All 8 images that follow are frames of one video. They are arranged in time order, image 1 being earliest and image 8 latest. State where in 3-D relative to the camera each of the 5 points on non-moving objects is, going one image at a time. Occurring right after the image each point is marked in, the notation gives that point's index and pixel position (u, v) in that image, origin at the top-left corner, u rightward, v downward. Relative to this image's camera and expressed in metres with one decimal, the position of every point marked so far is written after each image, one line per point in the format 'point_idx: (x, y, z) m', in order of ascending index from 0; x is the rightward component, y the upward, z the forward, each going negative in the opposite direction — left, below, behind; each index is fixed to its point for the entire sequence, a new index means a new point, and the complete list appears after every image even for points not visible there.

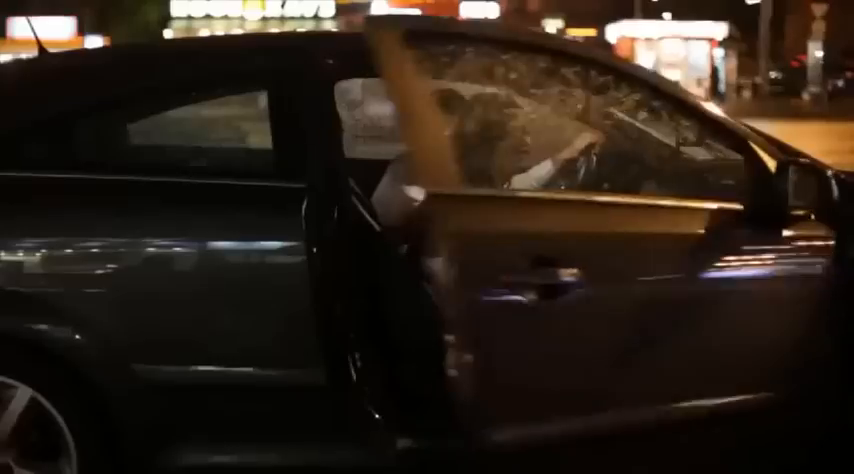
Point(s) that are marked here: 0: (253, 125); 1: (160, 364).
0: (-0.5, +0.3, +3.7) m
1: (-0.8, -0.3, +3.6) m
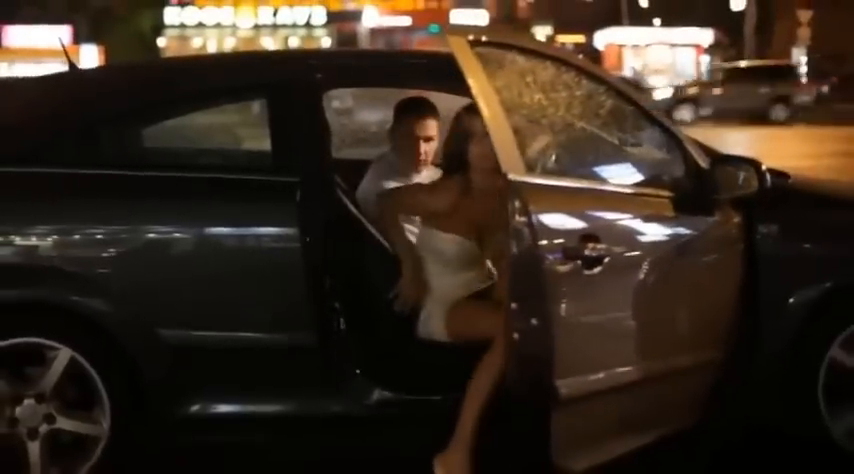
0: (-0.6, +0.4, +4.4) m
1: (-0.9, -0.3, +4.3) m
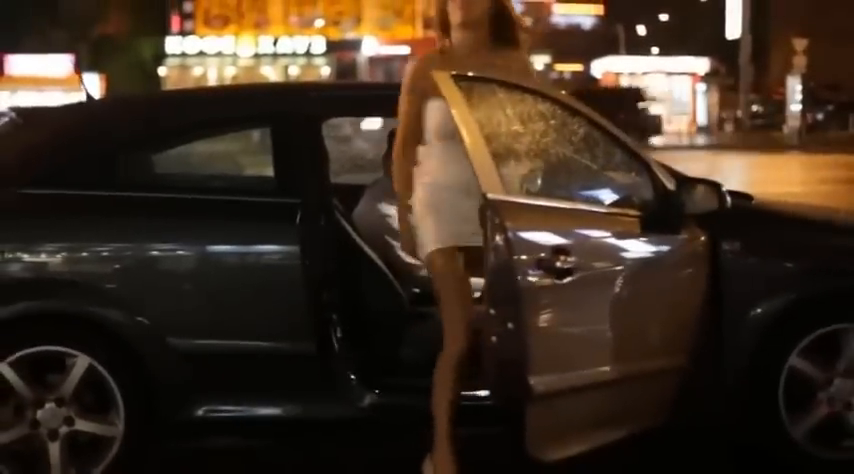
0: (-0.7, +0.3, +4.8) m
1: (-0.9, -0.4, +4.6) m
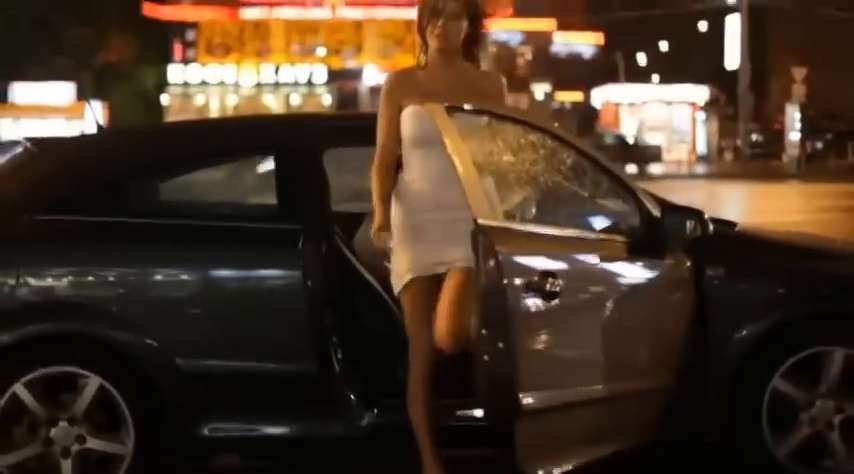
0: (-0.7, +0.2, +5.0) m
1: (-0.9, -0.5, +4.8) m
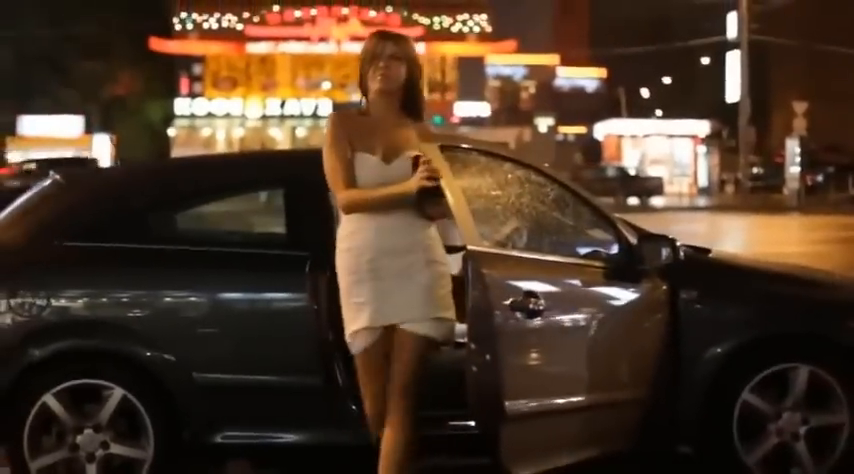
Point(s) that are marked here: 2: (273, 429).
0: (-0.7, +0.1, +5.5) m
1: (-0.9, -0.6, +5.3) m
2: (-0.6, -0.8, +5.3) m
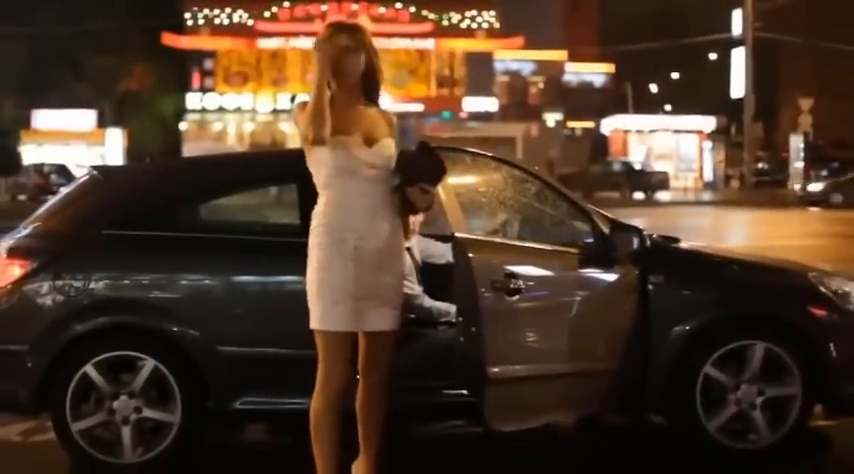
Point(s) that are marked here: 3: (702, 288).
0: (-0.7, +0.1, +6.1) m
1: (-1.0, -0.5, +5.9) m
2: (-0.7, -0.7, +6.0) m
3: (+1.3, -0.2, +6.1) m
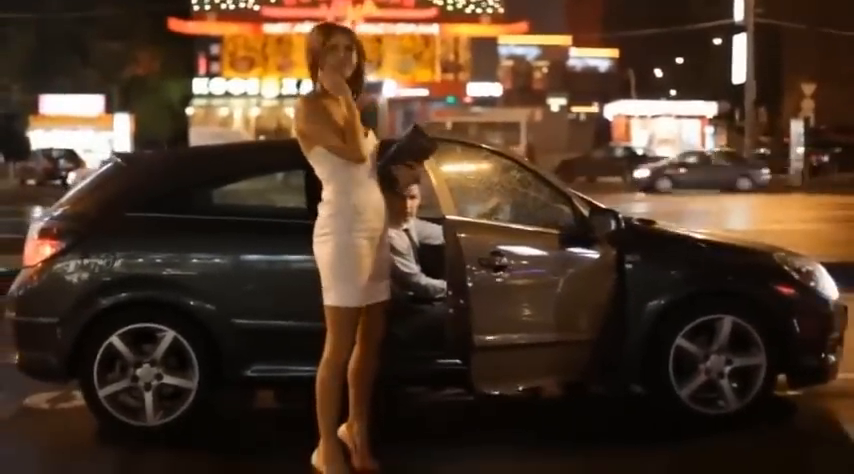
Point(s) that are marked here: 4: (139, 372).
0: (-0.7, +0.2, +6.7) m
1: (-1.0, -0.4, +6.5) m
2: (-0.7, -0.7, +6.5) m
3: (+1.3, -0.2, +6.6) m
4: (-1.5, -0.7, +6.5) m
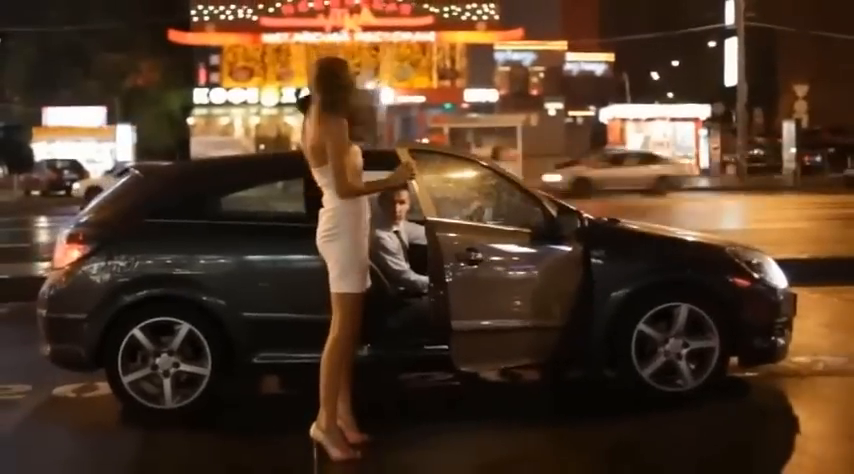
0: (-0.8, +0.2, +7.5) m
1: (-1.1, -0.4, +7.3) m
2: (-0.7, -0.7, +7.3) m
3: (+1.2, -0.1, +7.4) m
4: (-1.5, -0.7, +7.3) m
